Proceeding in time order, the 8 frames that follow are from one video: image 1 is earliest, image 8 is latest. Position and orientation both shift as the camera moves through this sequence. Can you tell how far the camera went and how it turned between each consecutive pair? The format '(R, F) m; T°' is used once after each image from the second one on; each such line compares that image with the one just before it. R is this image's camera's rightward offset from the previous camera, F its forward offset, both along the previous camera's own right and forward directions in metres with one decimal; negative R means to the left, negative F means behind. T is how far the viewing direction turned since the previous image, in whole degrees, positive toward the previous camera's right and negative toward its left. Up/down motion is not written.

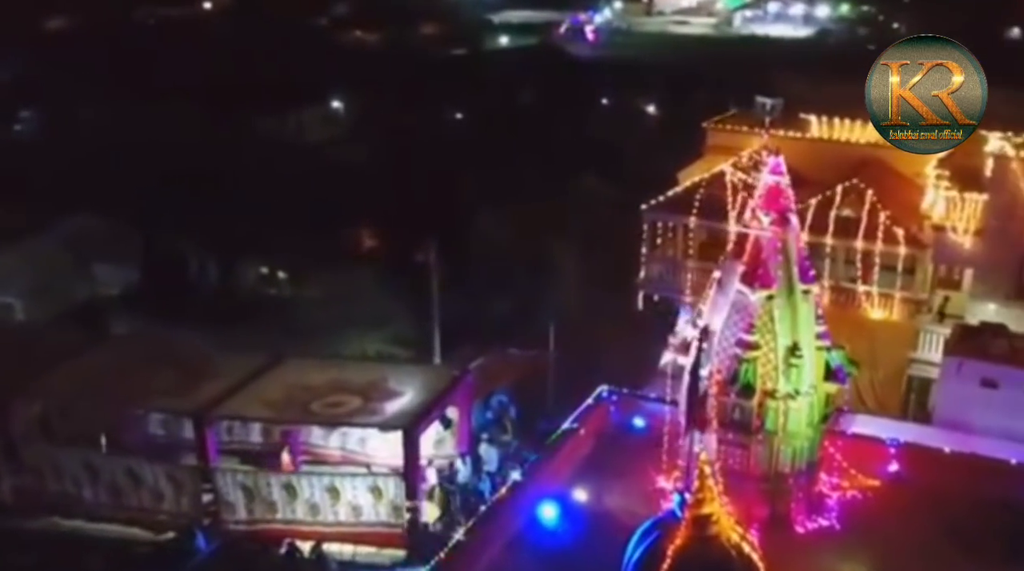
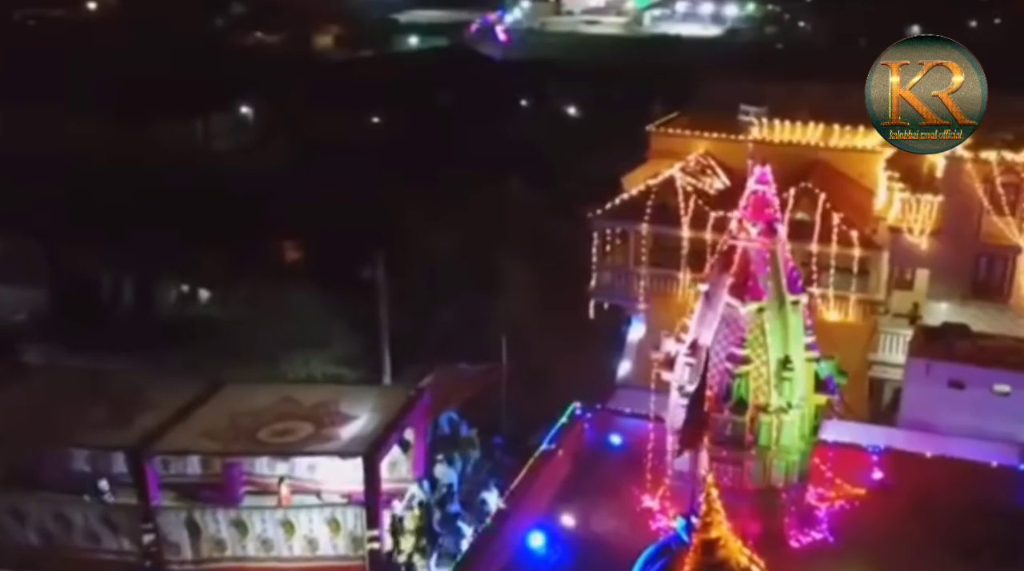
(-0.8, +0.4) m; +6°
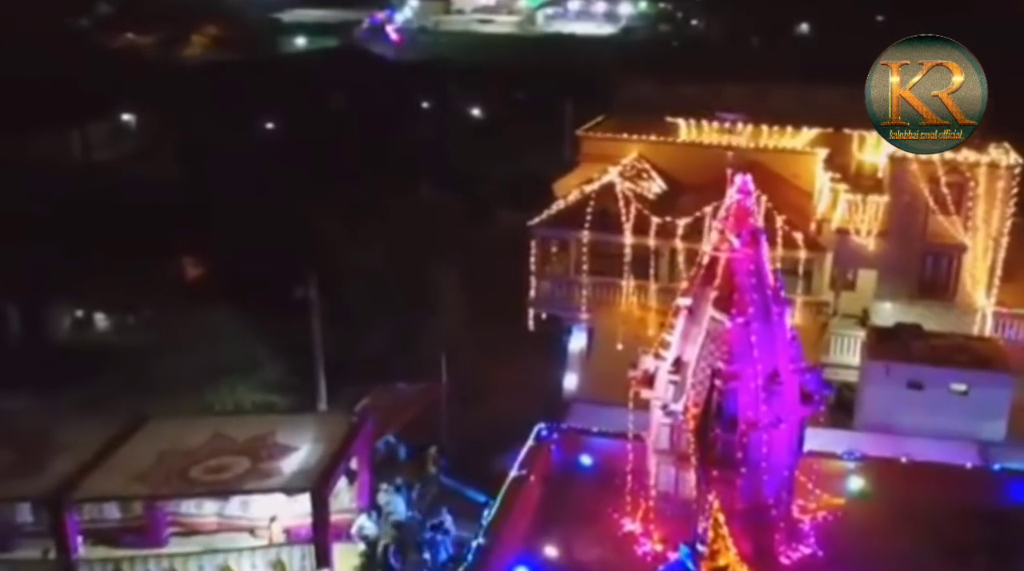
(-0.8, +0.6) m; +7°
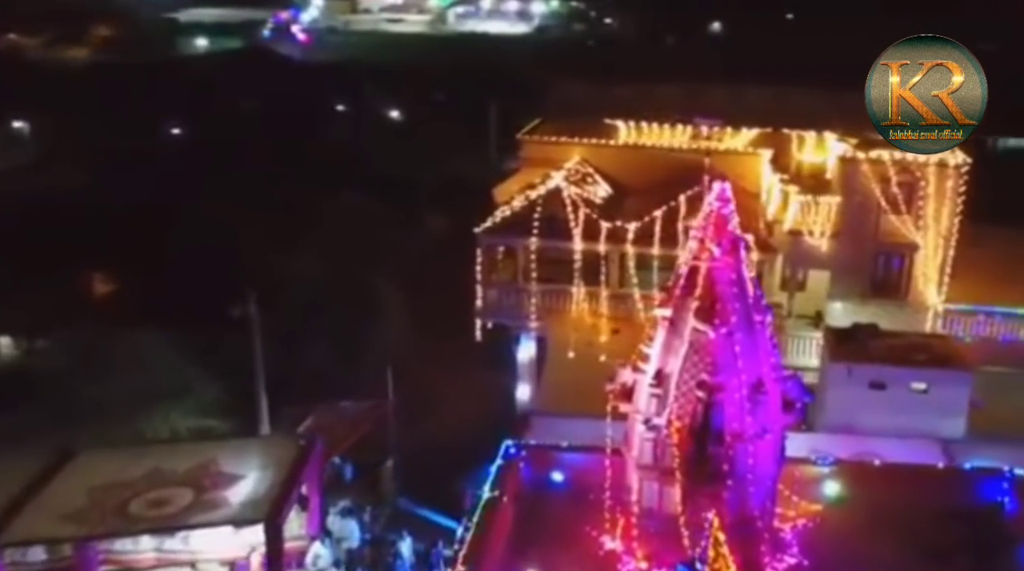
(-0.6, +0.4) m; +6°
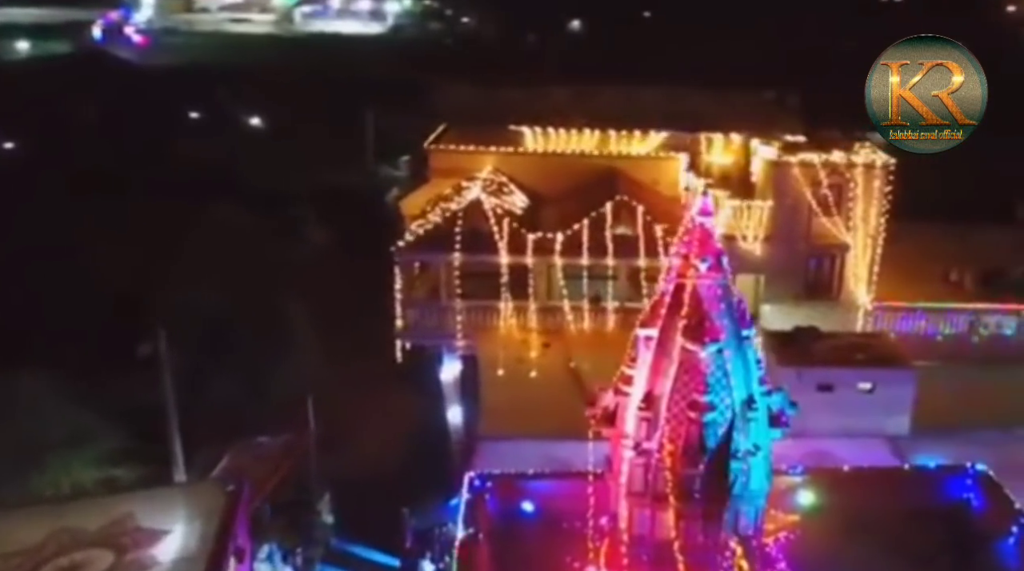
(-1.2, +0.6) m; +10°
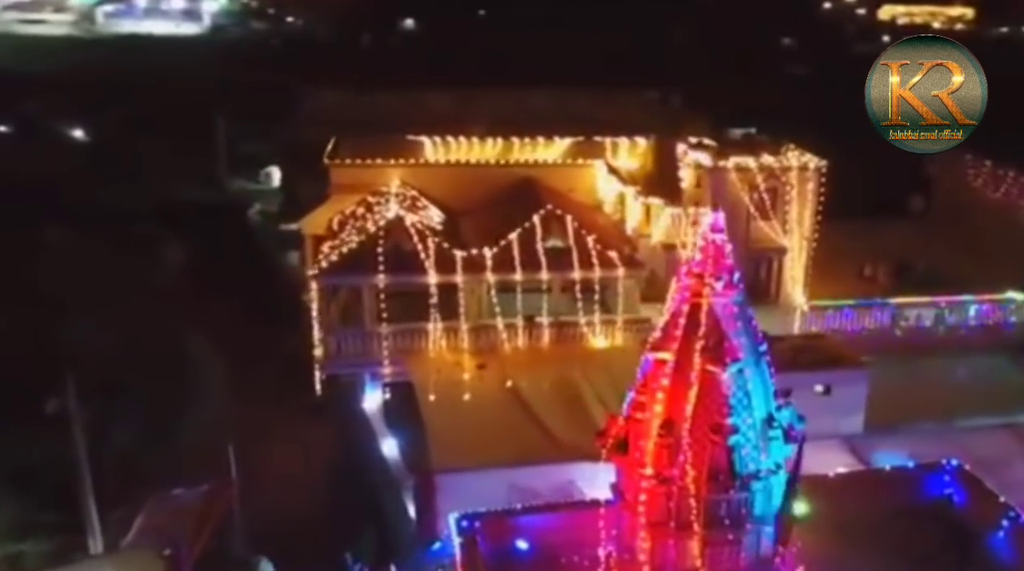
(-1.6, +0.7) m; +11°
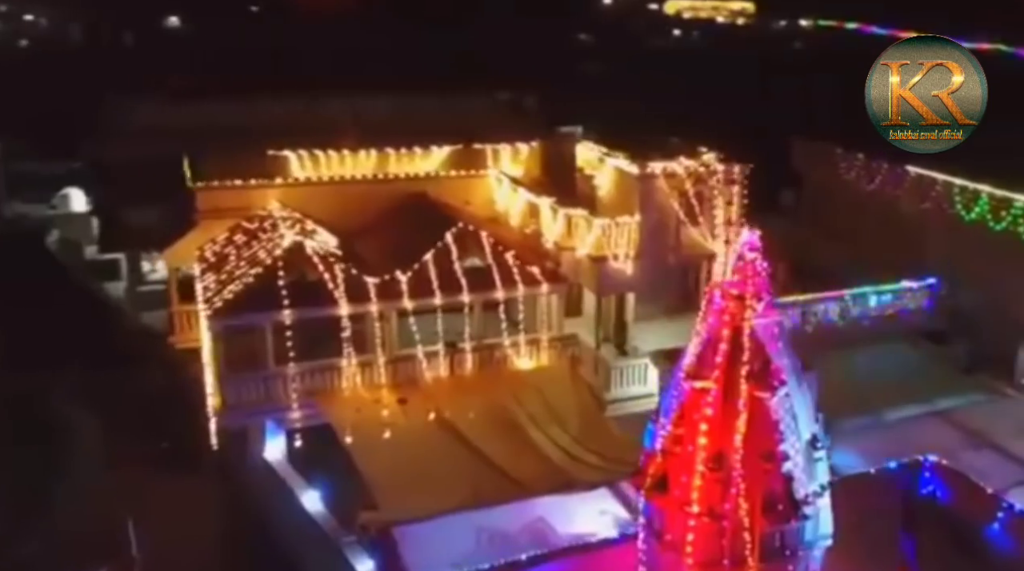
(-2.1, +1.1) m; +15°
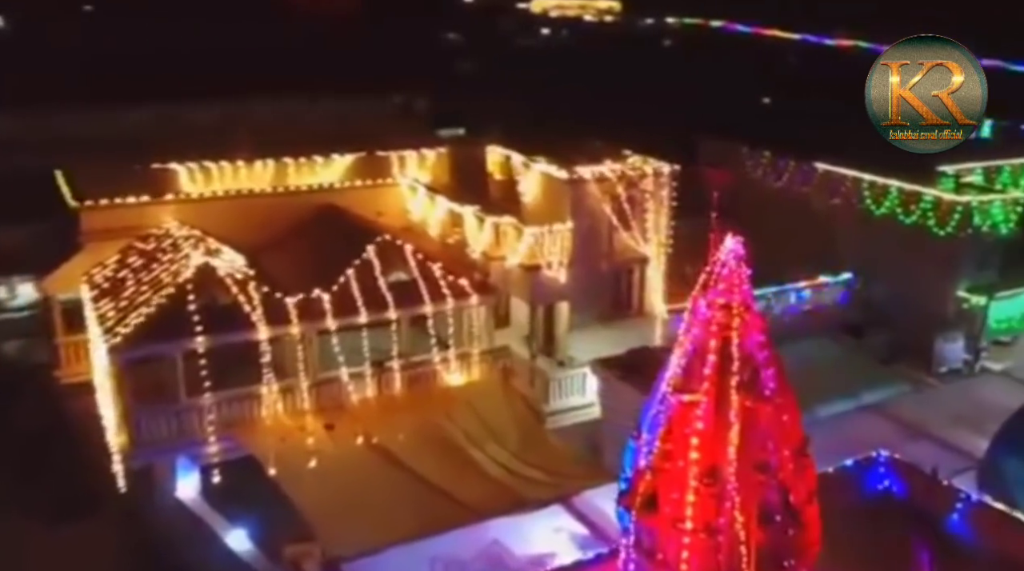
(-1.0, +0.6) m; +9°
